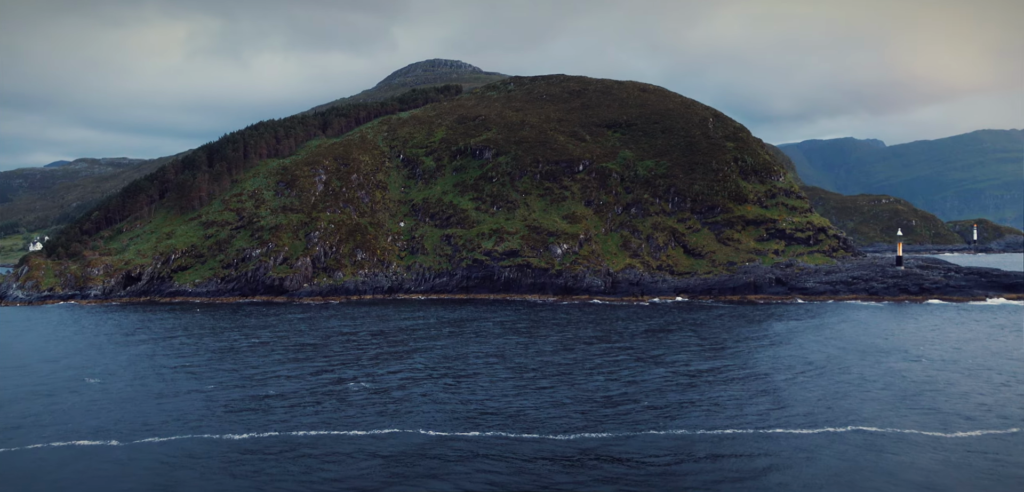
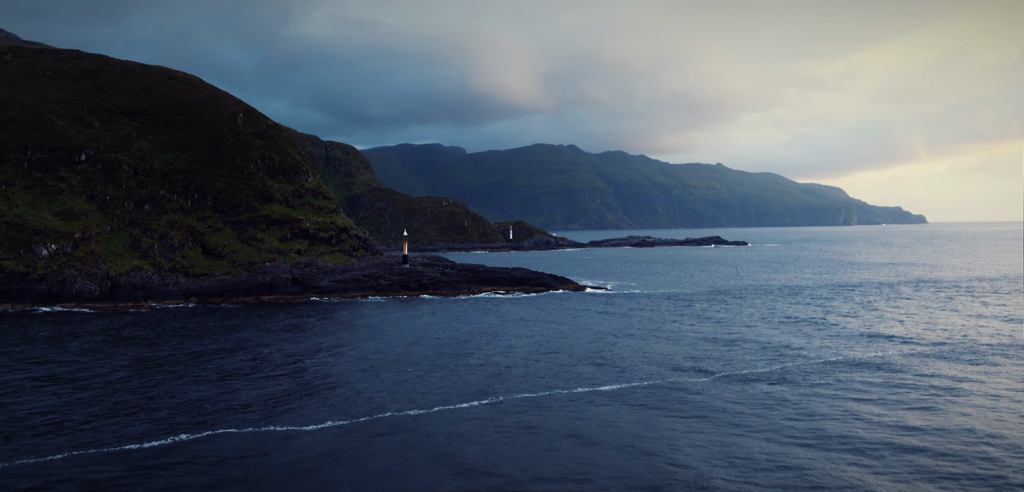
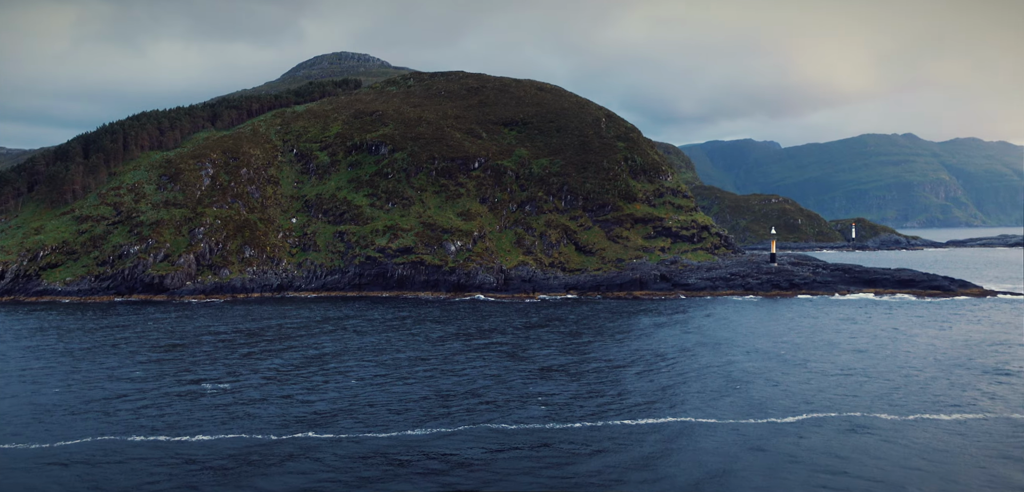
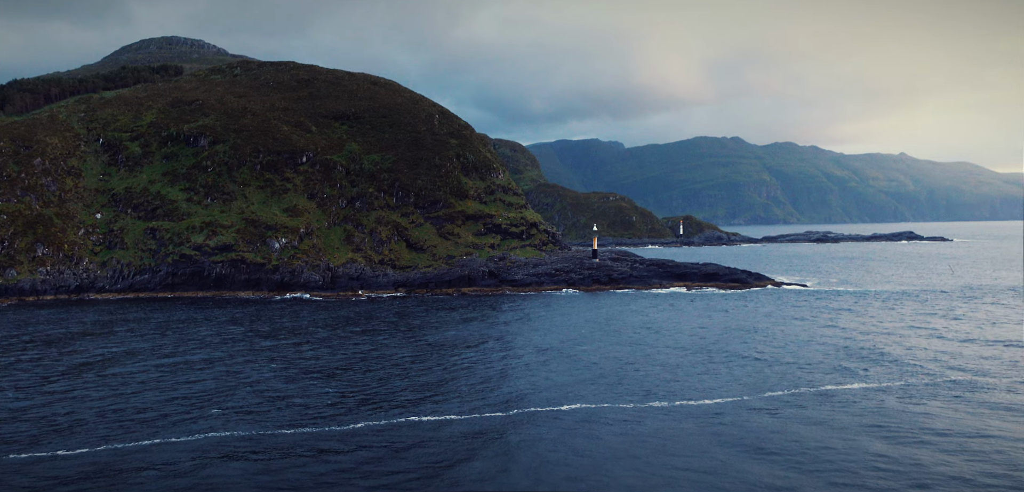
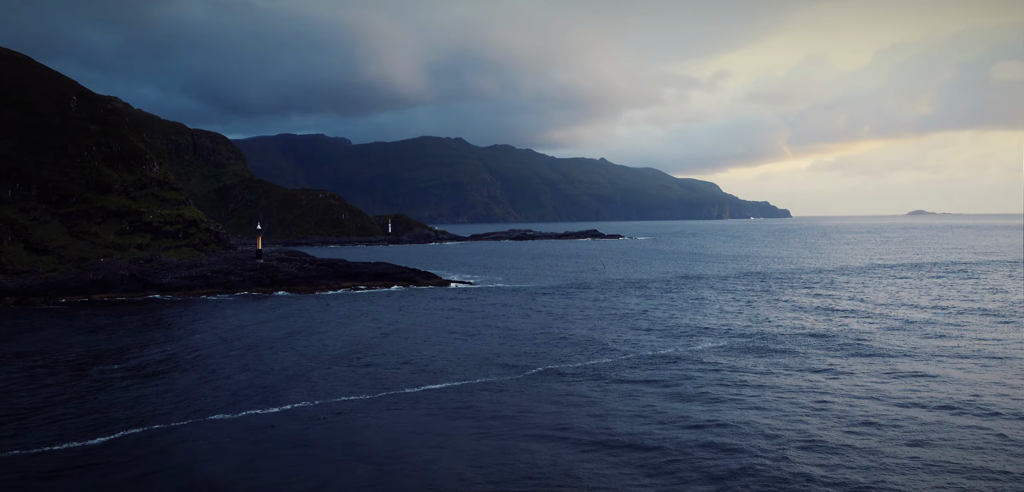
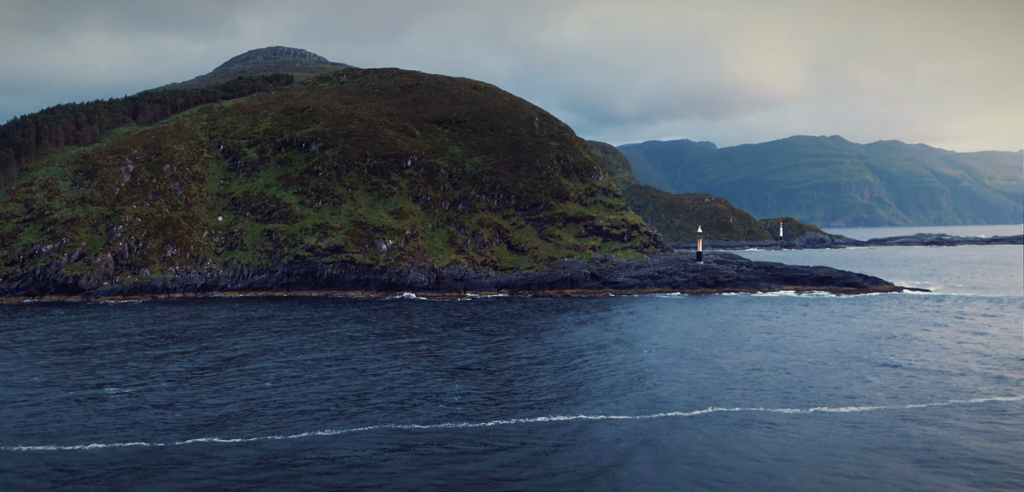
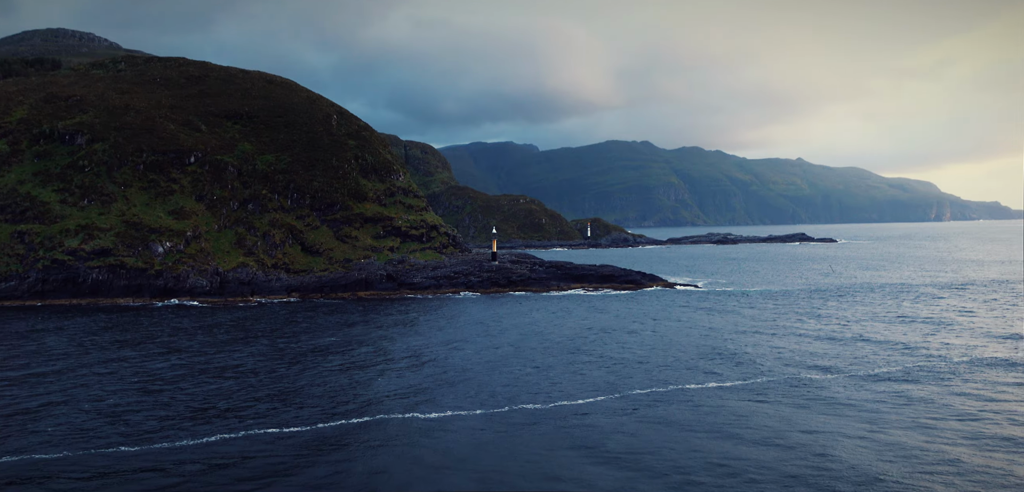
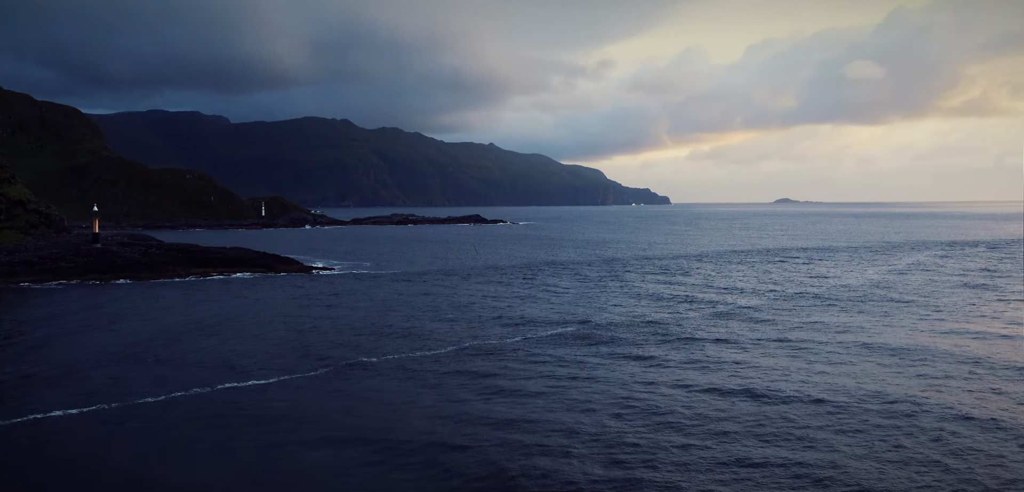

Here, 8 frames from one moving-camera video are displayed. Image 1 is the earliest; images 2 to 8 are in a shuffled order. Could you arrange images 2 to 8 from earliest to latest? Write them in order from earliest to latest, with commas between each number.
3, 6, 4, 7, 2, 5, 8
